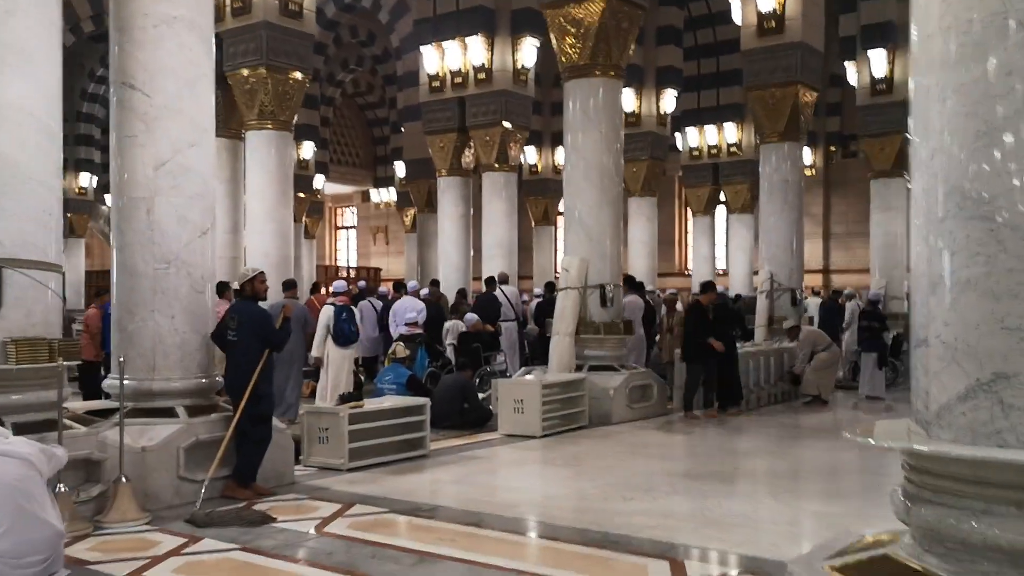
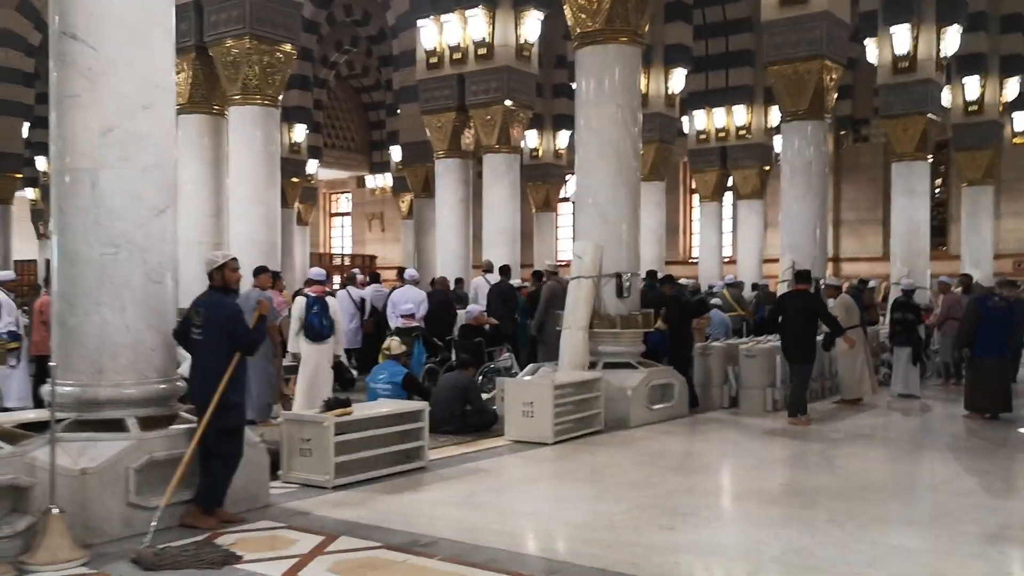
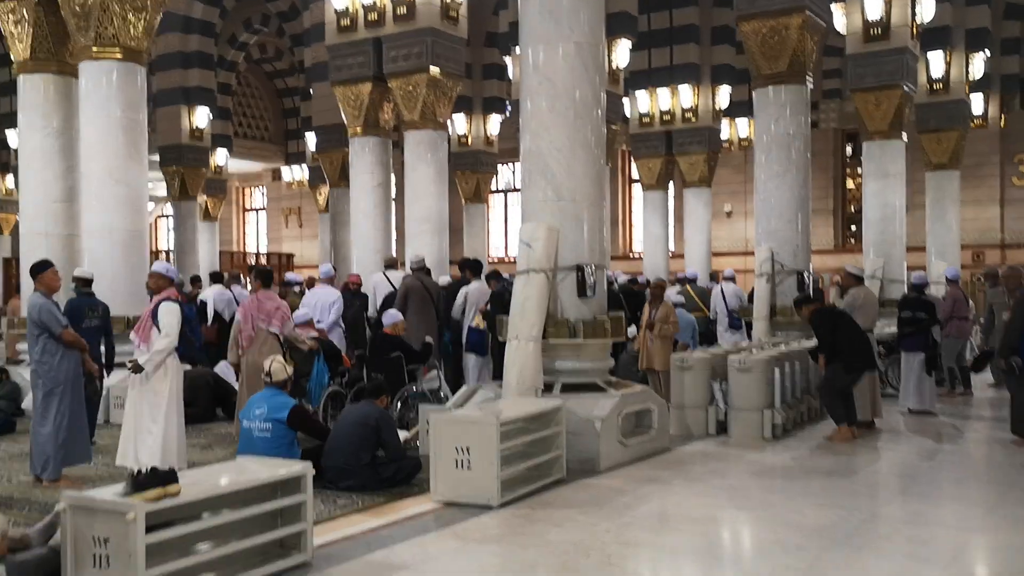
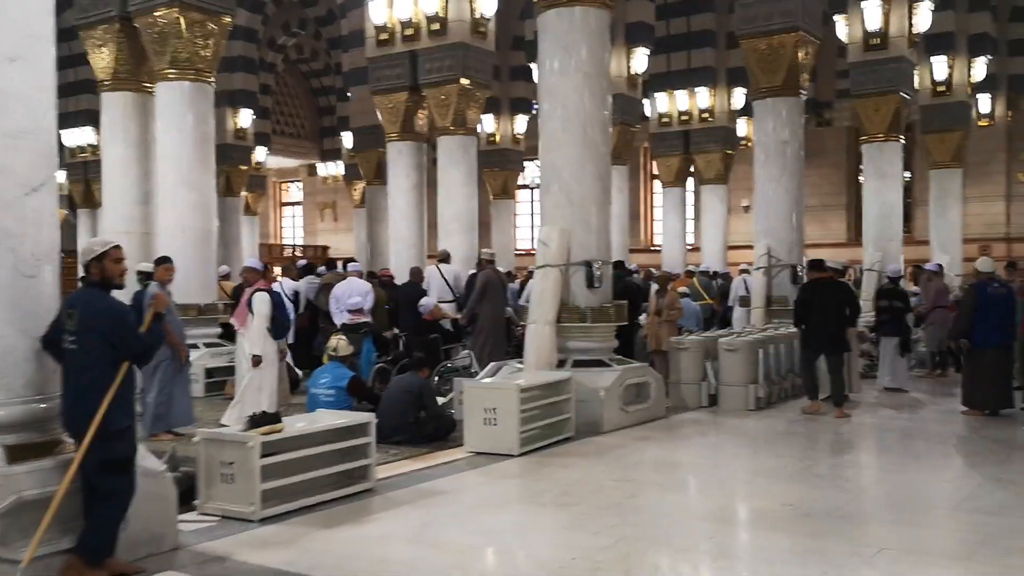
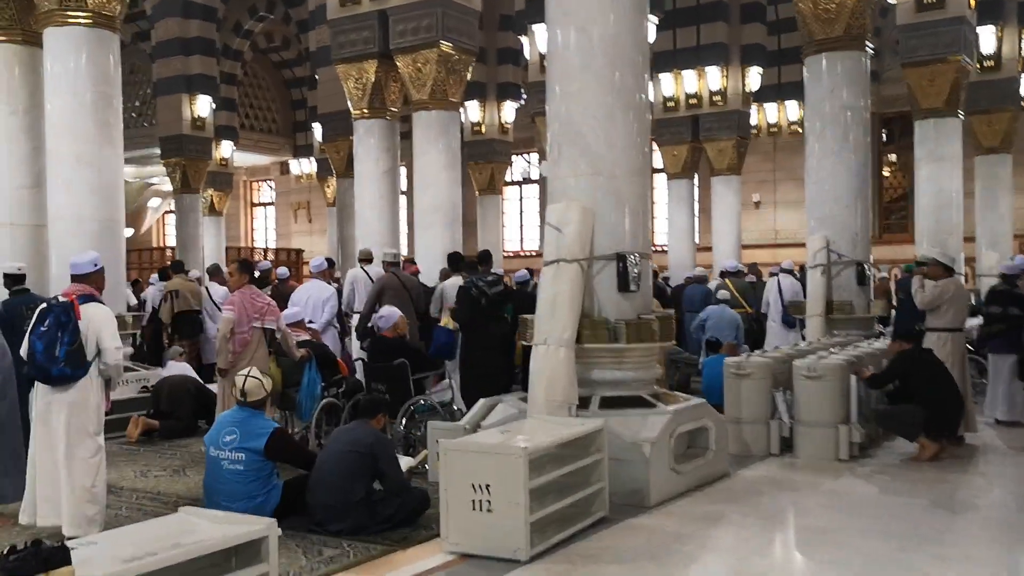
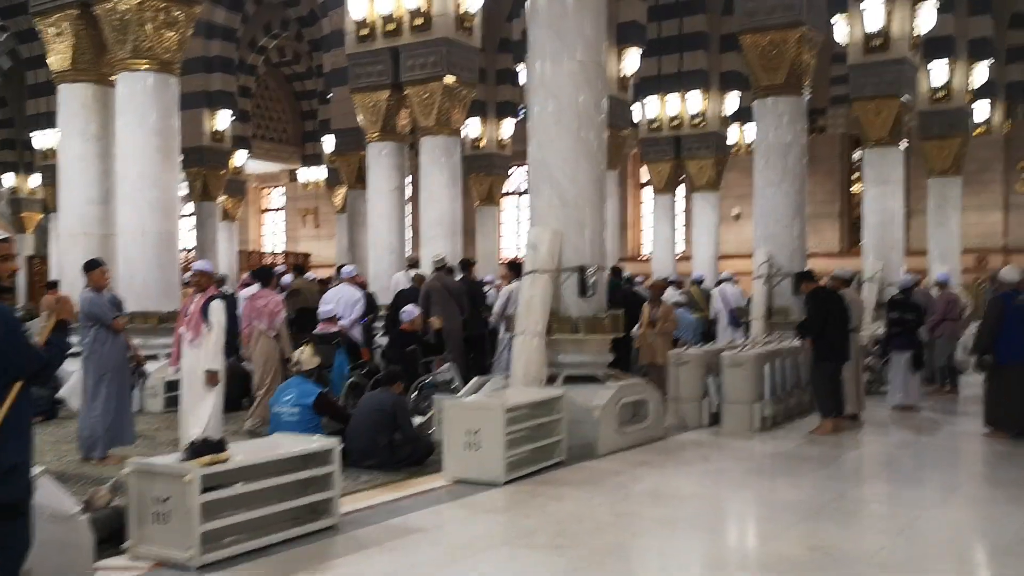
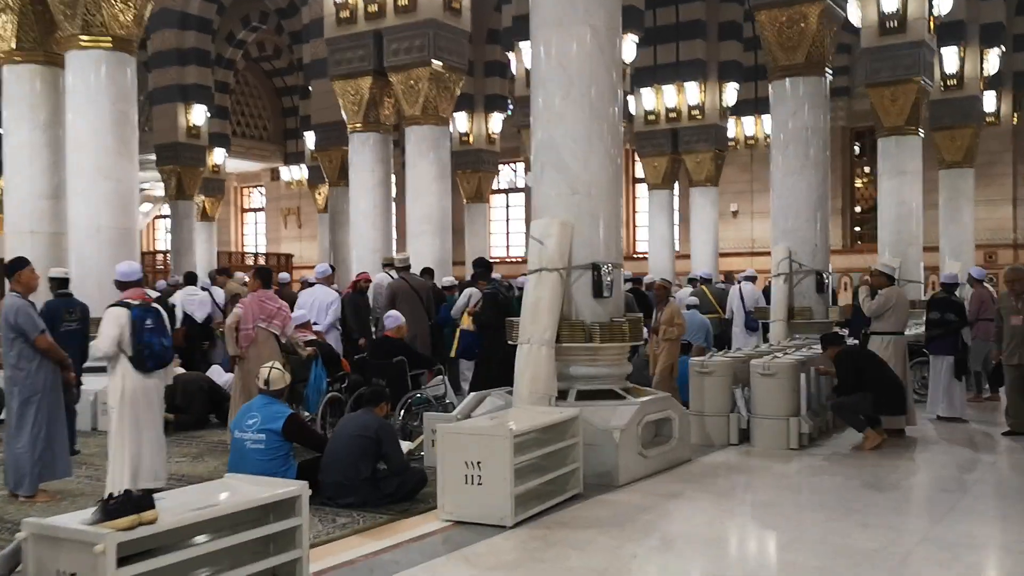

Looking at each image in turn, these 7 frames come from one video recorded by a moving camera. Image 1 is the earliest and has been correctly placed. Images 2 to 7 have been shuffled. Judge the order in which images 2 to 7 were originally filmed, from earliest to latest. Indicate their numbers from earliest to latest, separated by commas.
2, 4, 6, 3, 7, 5
